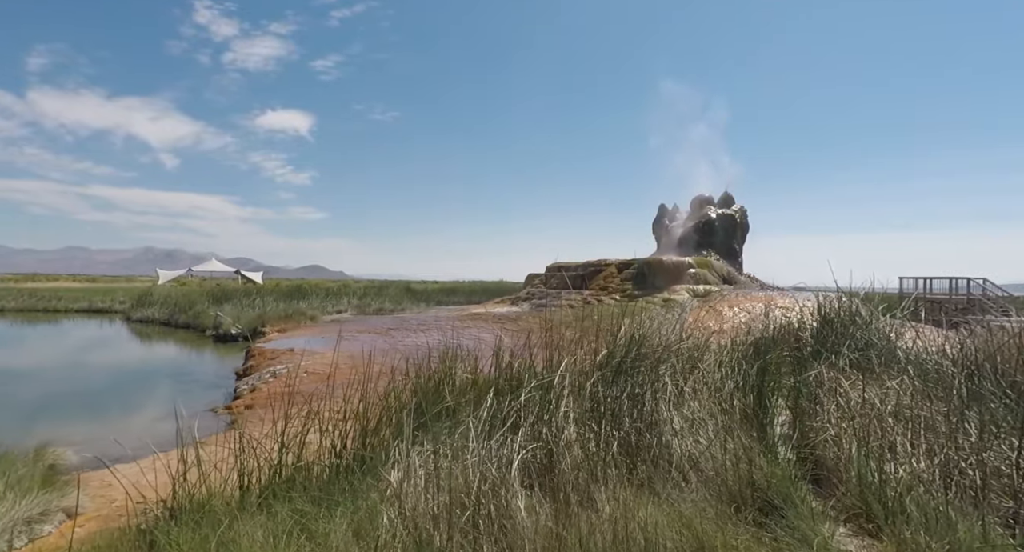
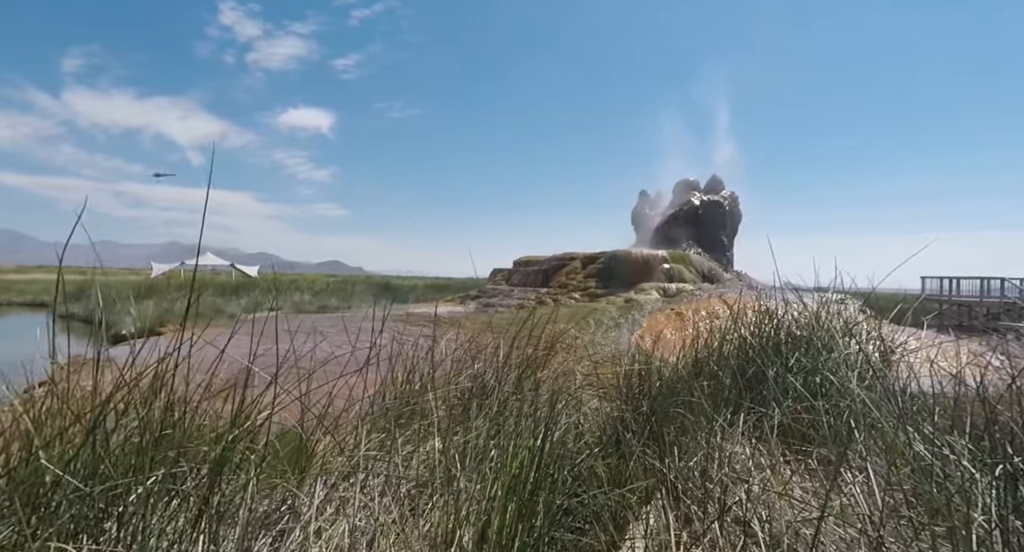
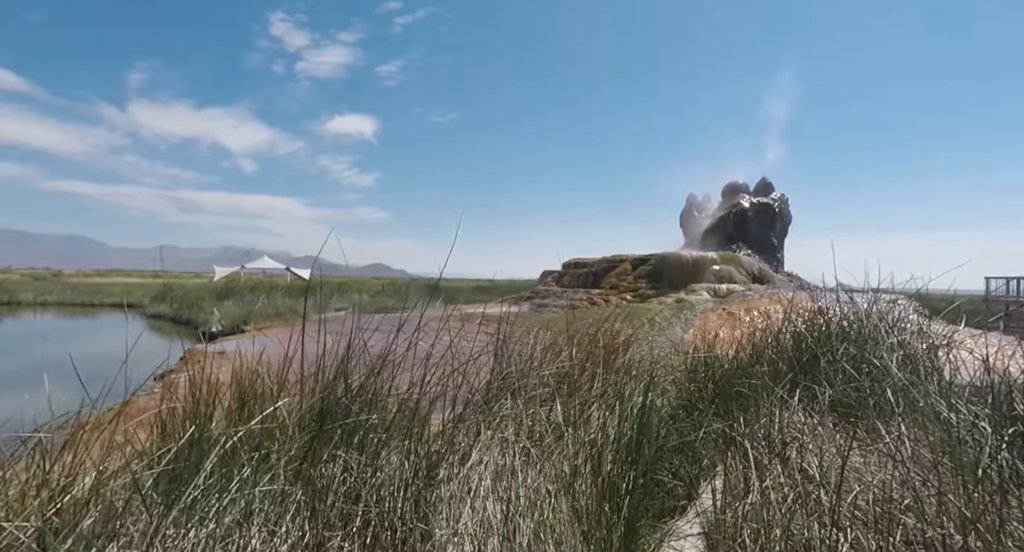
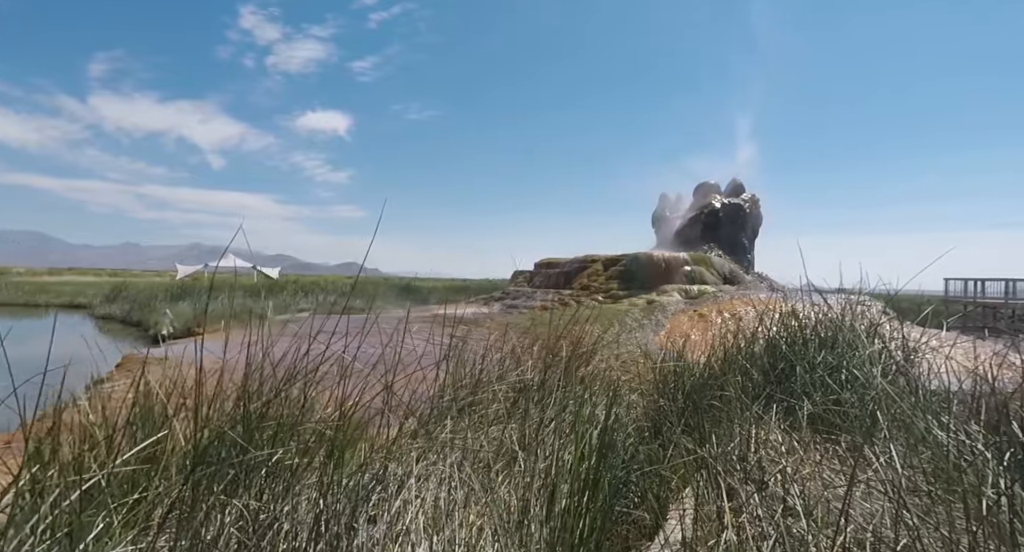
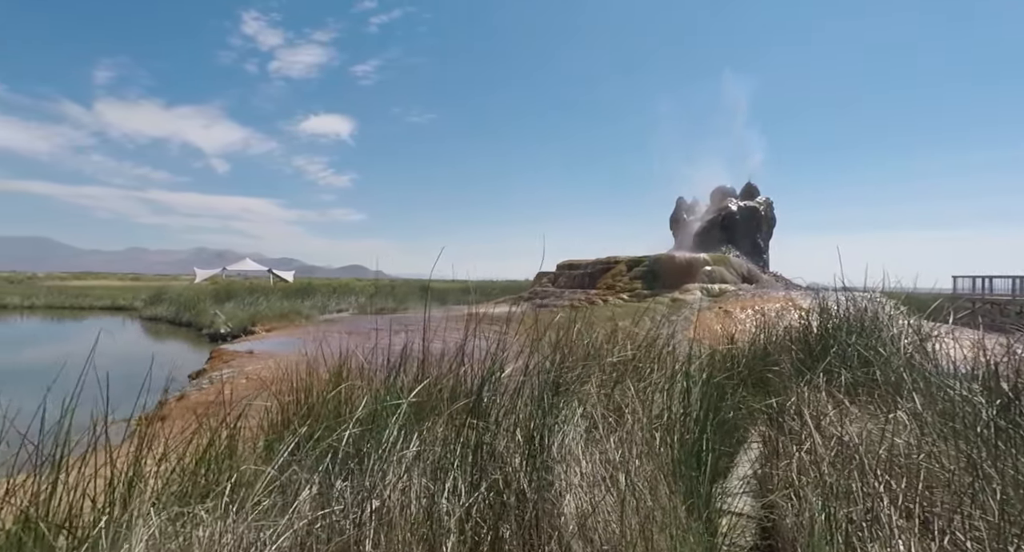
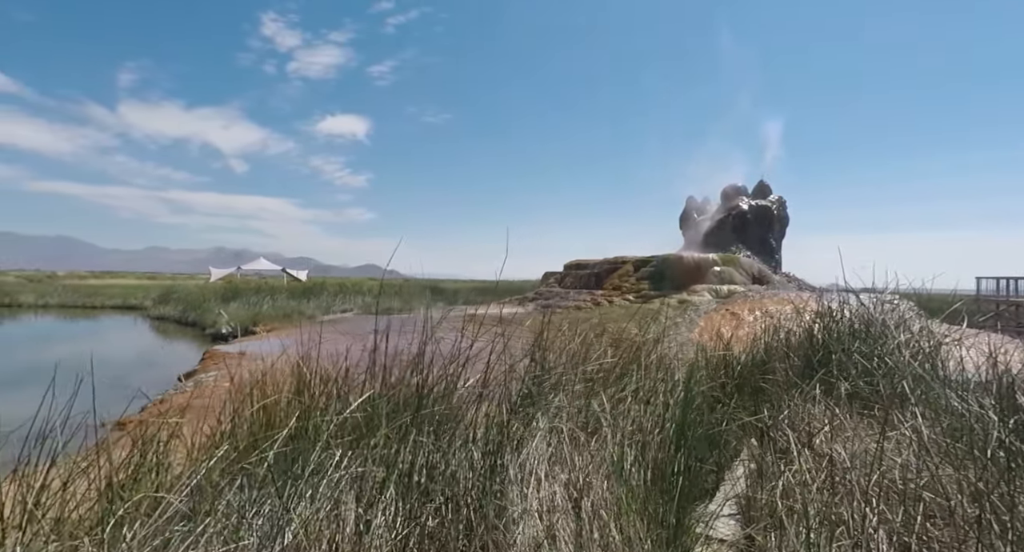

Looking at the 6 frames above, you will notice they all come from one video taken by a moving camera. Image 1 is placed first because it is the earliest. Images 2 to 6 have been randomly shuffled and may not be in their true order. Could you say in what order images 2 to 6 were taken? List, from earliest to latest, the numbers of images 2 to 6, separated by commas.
5, 6, 3, 4, 2
